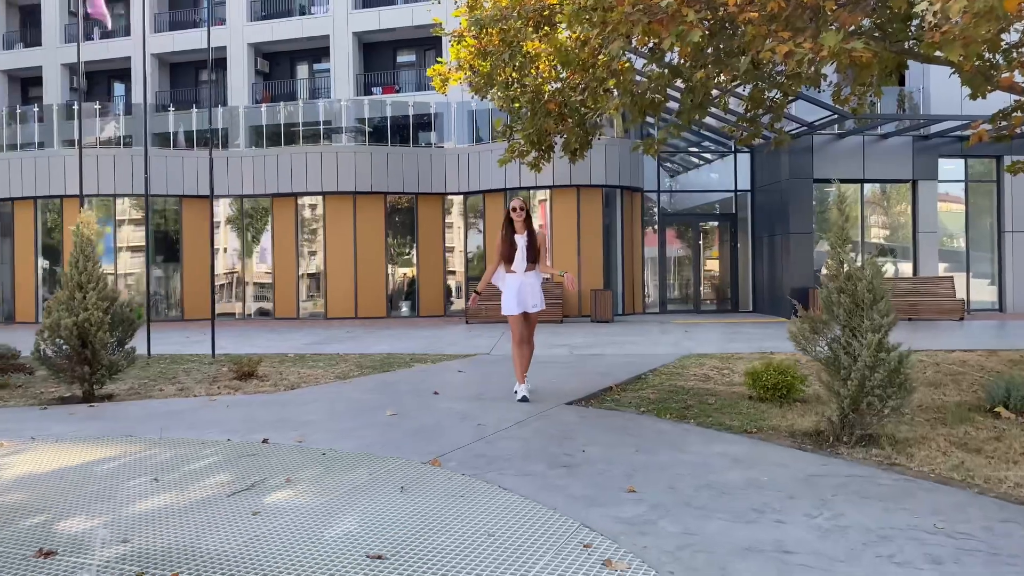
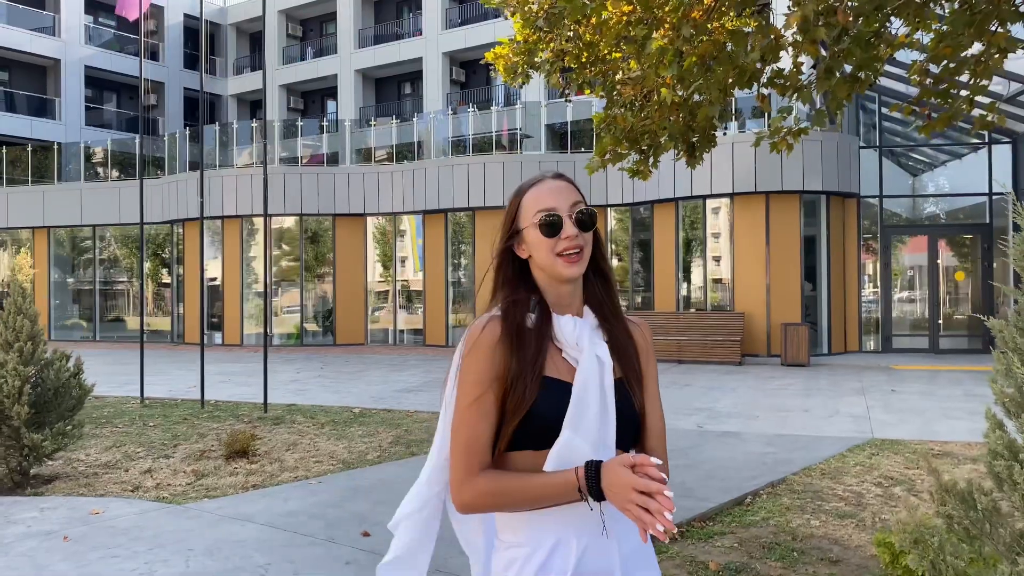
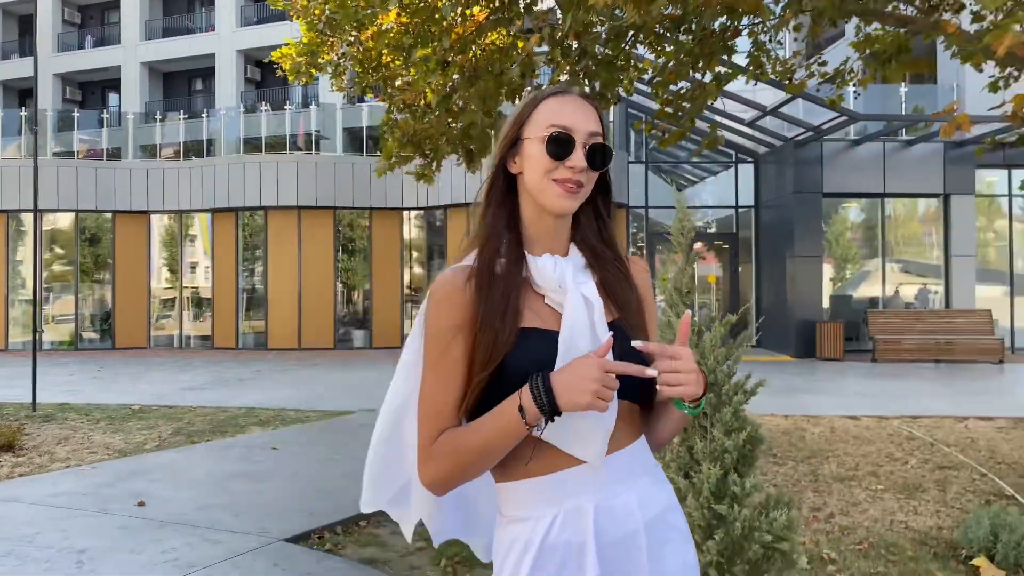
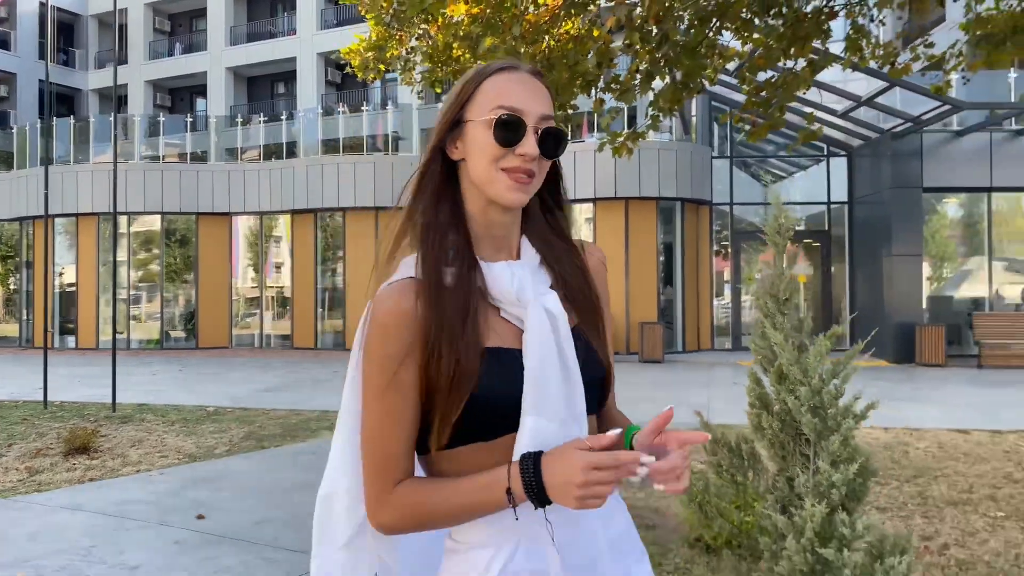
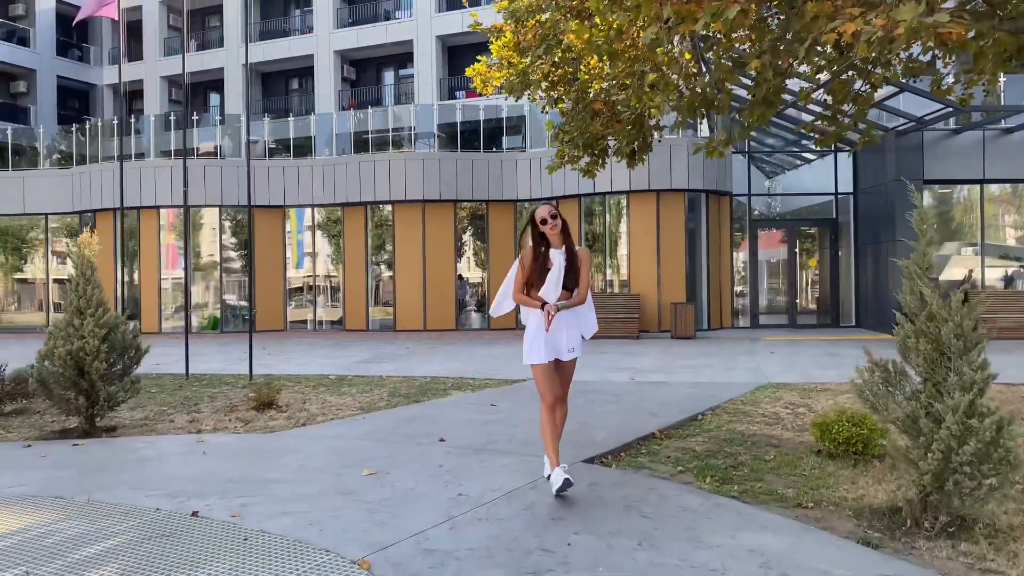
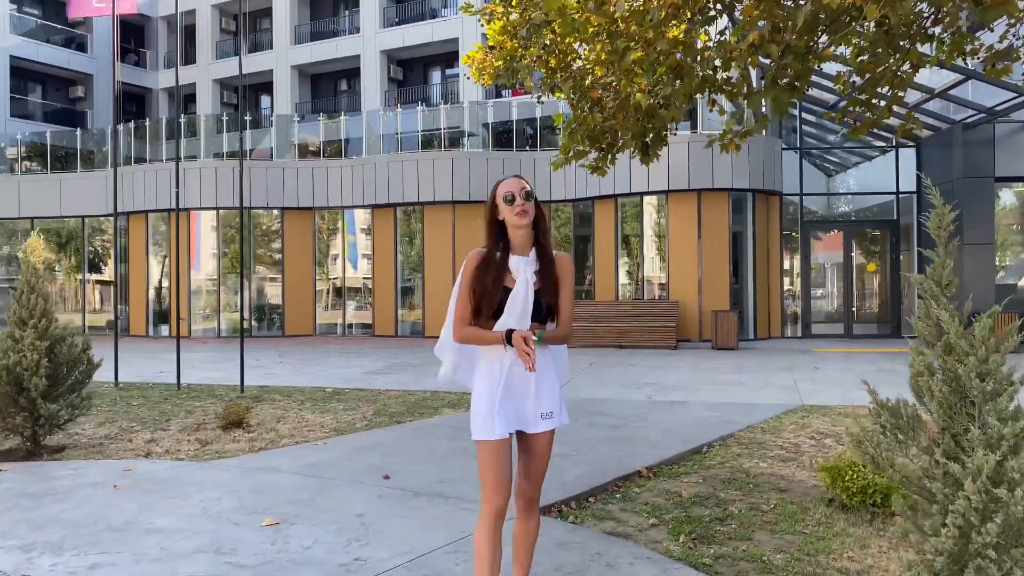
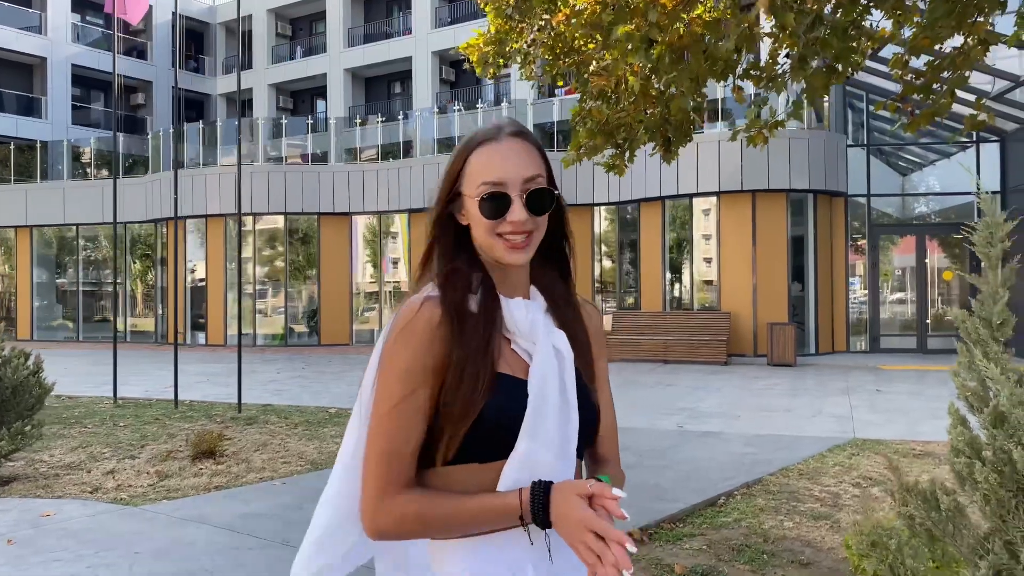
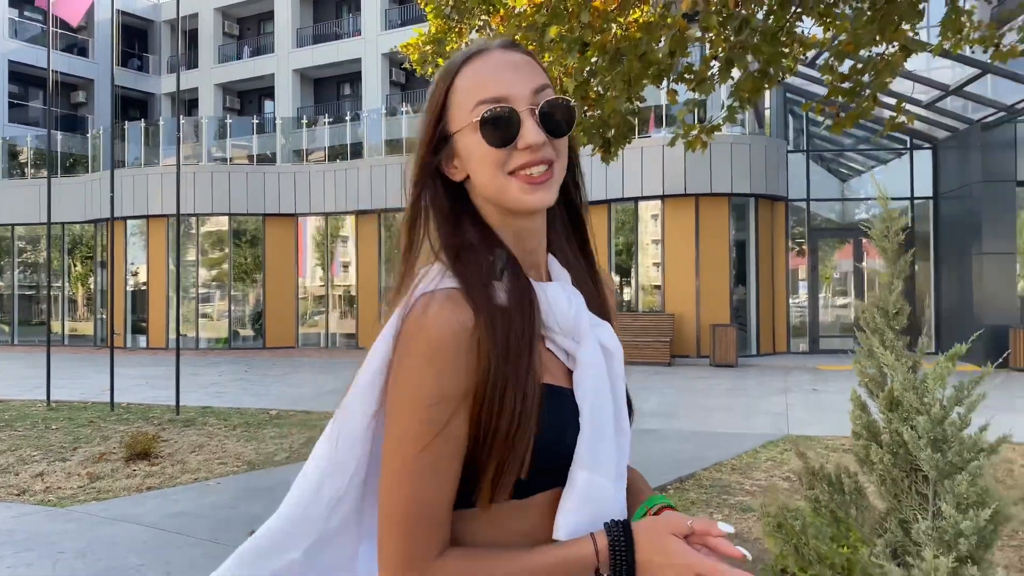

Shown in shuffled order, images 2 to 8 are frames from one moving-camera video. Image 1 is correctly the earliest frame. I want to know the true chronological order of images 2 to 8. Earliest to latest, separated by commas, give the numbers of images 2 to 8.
5, 6, 2, 7, 8, 4, 3
